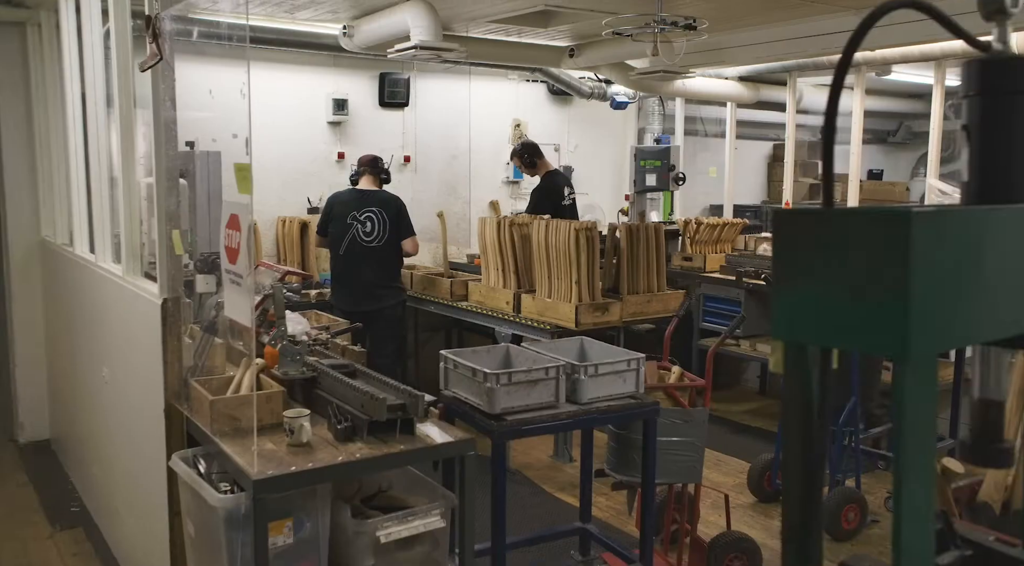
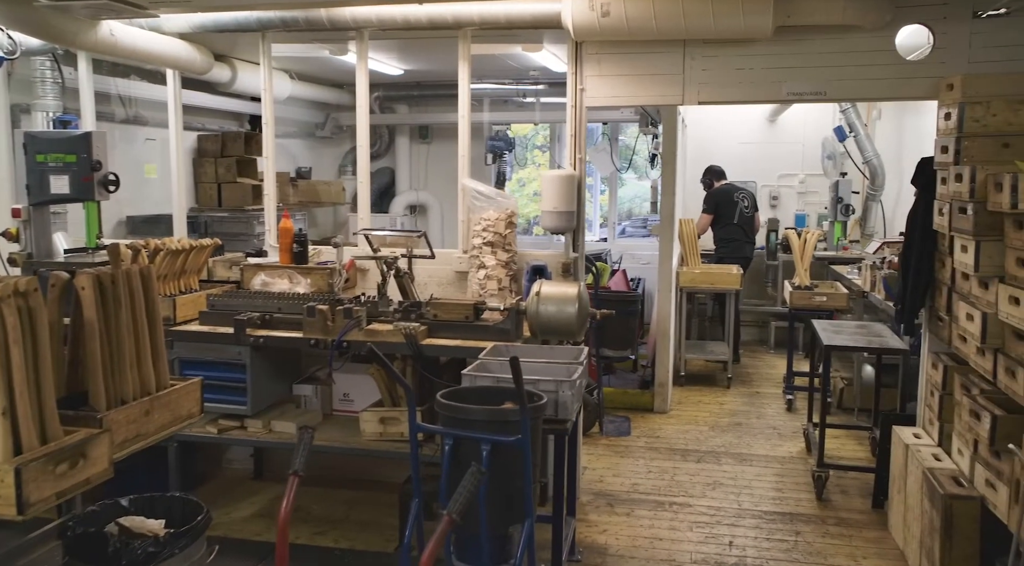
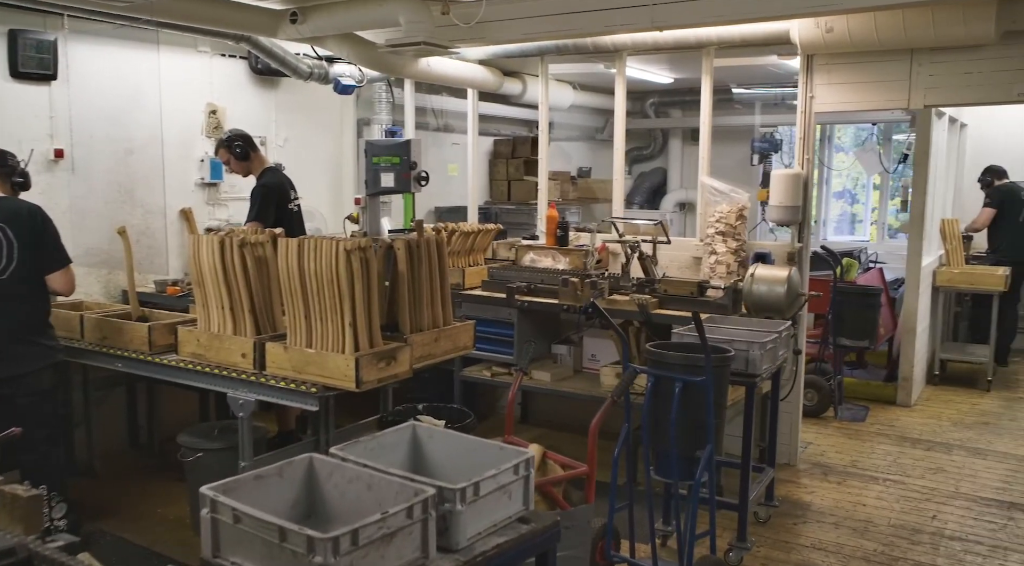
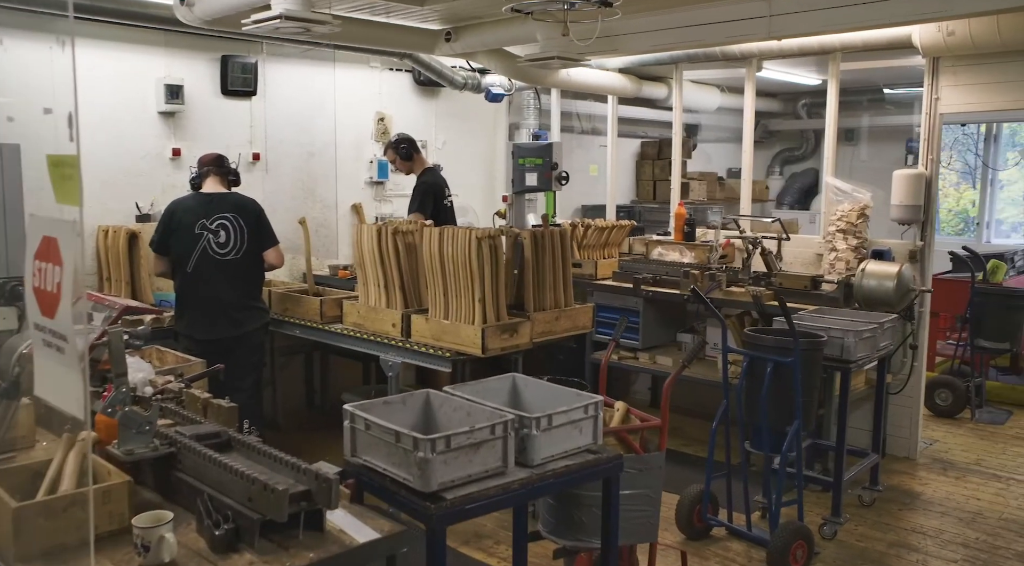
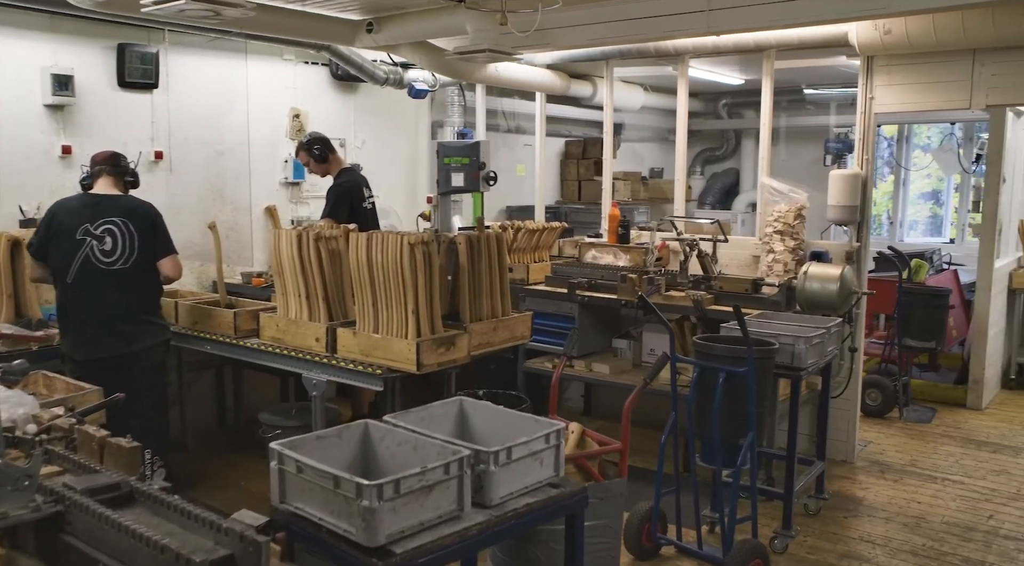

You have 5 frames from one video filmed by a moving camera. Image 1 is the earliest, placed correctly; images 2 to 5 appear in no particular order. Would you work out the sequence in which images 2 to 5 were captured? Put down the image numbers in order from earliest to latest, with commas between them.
4, 5, 3, 2
